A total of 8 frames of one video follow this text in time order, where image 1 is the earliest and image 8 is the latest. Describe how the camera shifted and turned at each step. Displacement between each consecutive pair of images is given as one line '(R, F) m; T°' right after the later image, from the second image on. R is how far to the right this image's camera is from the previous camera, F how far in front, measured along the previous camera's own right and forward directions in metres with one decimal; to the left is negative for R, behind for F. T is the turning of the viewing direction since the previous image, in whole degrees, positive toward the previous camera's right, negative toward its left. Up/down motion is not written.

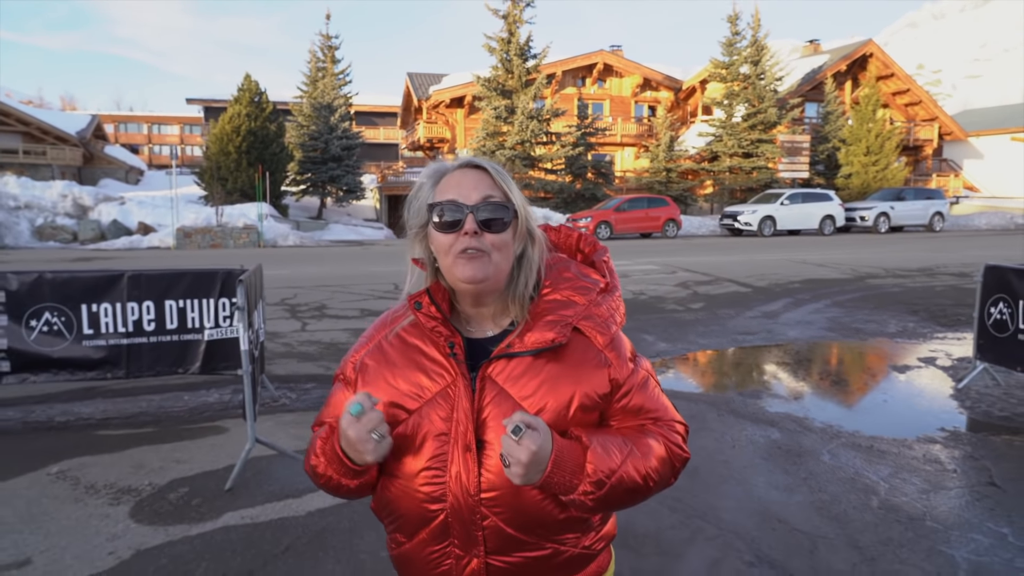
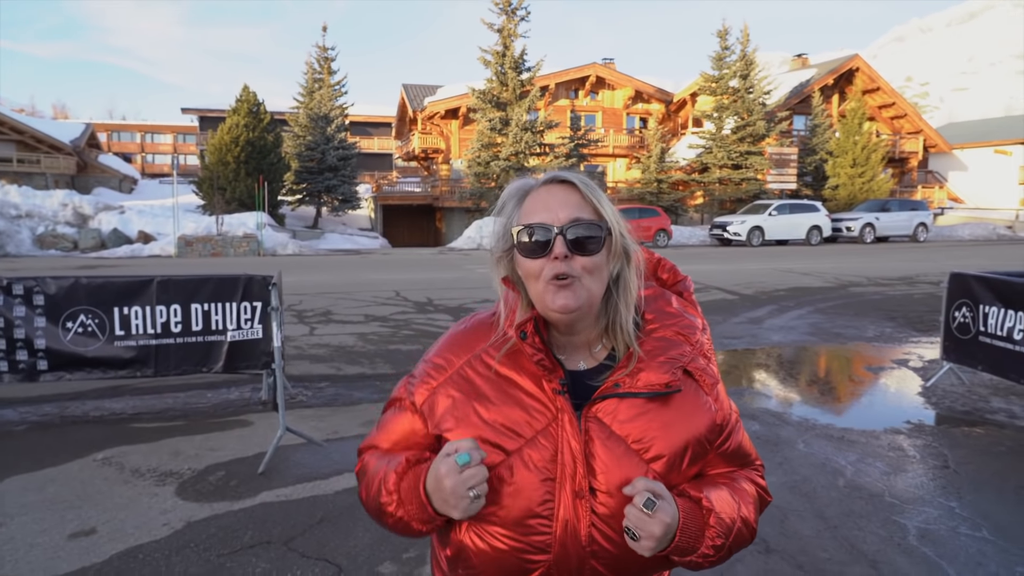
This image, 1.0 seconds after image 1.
(-0.1, -0.4) m; +1°
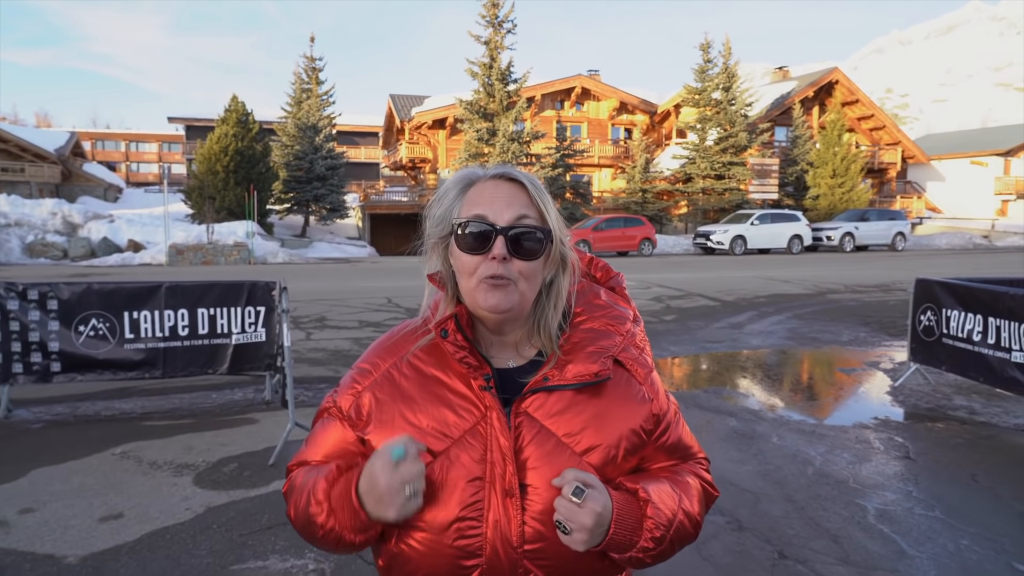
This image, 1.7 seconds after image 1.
(-0.1, -0.3) m; +1°
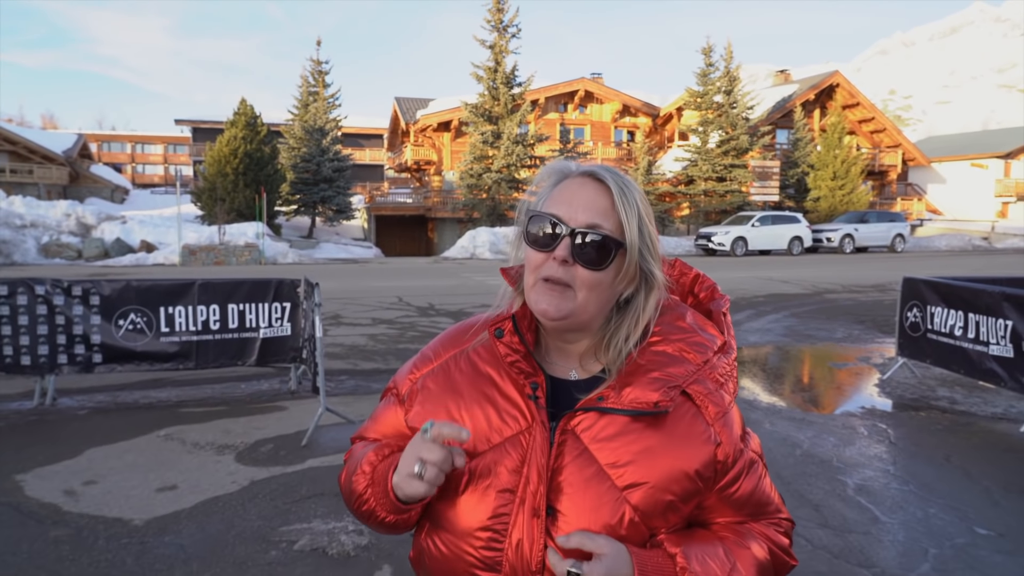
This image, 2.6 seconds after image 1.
(-0.1, -0.4) m; 0°
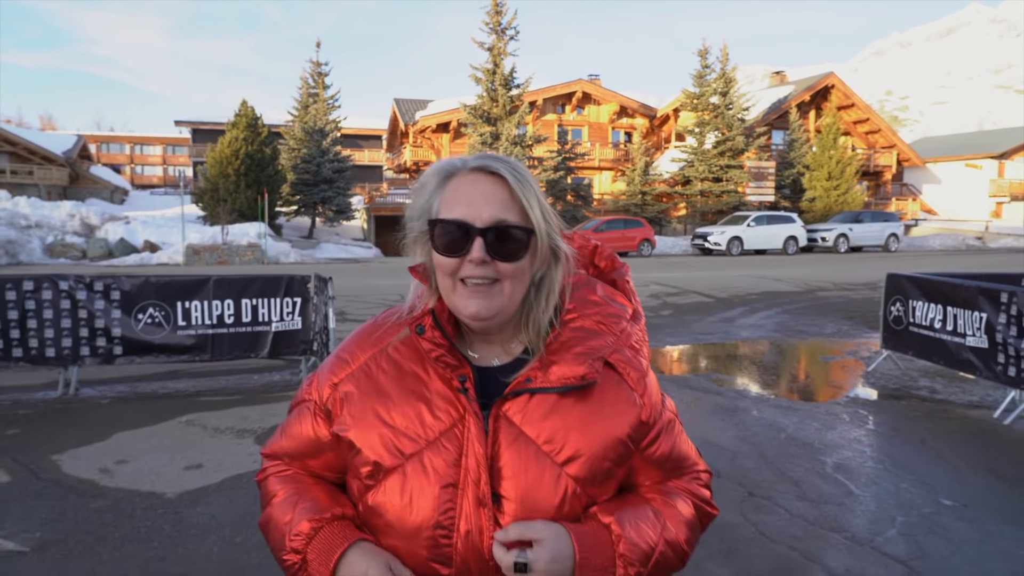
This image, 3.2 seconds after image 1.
(0.0, -0.3) m; 0°
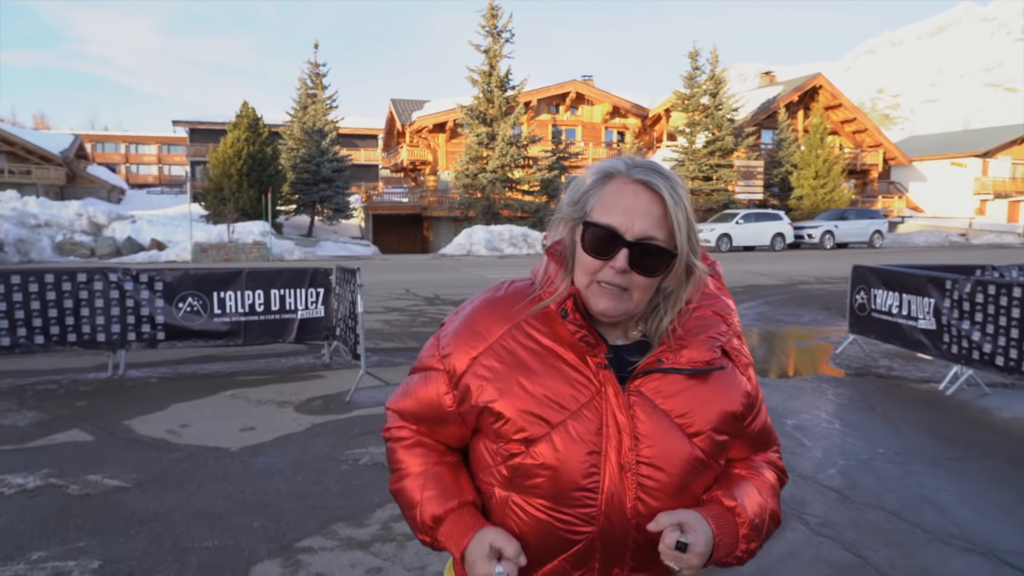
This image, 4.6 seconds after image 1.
(-0.1, -0.8) m; +1°
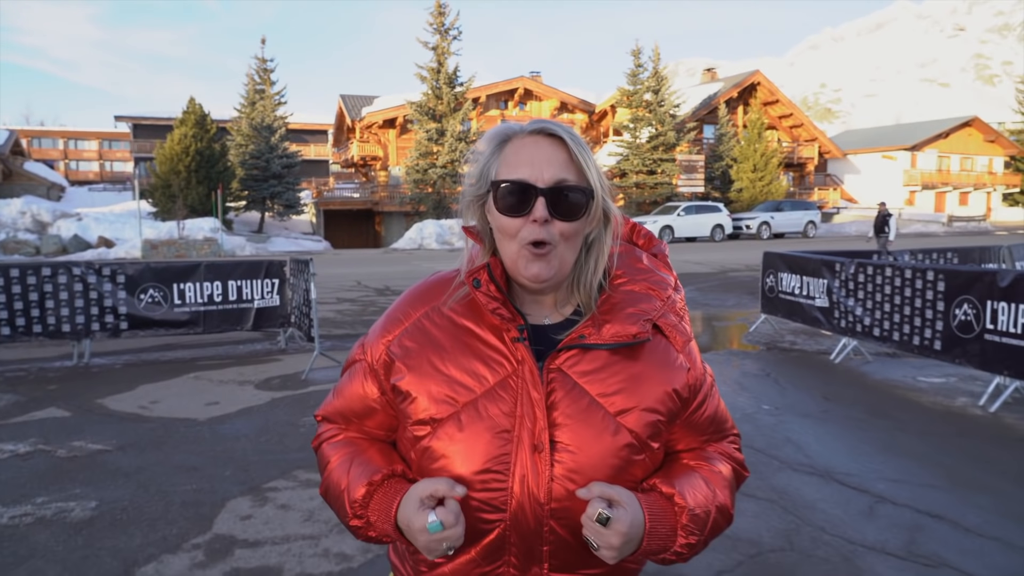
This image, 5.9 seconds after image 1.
(+0.1, -0.7) m; +4°
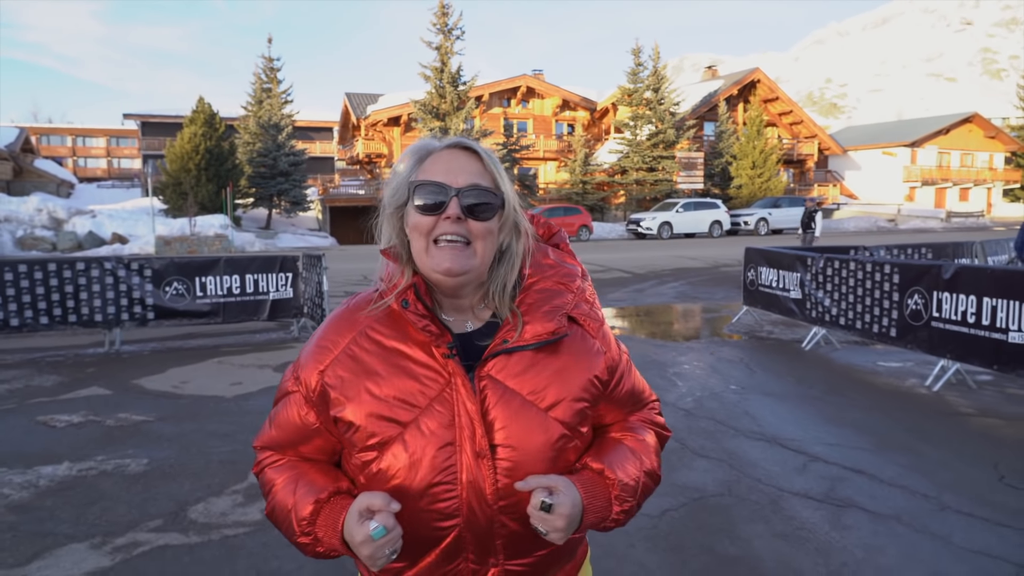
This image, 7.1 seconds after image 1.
(+0.1, -0.7) m; 0°
